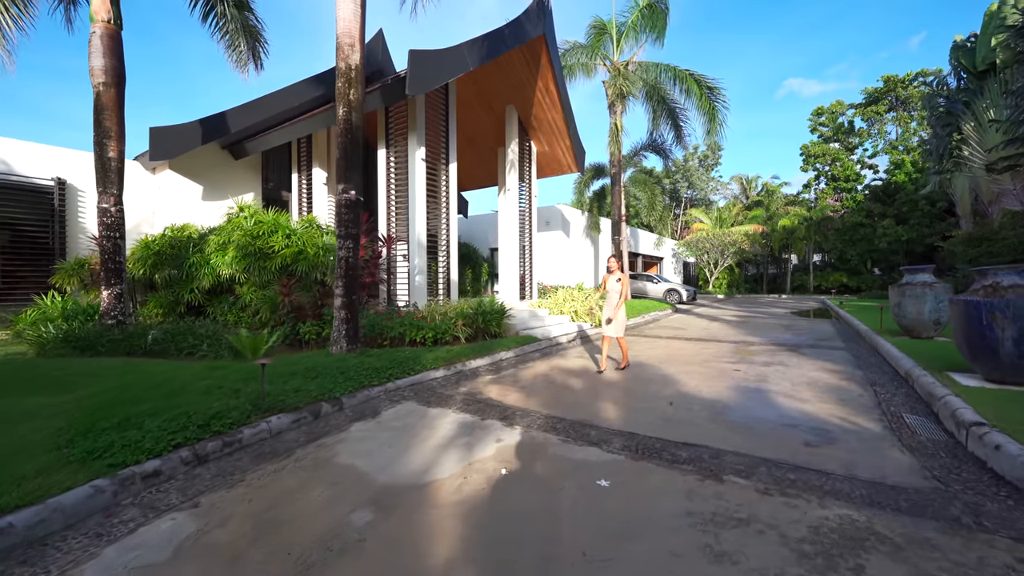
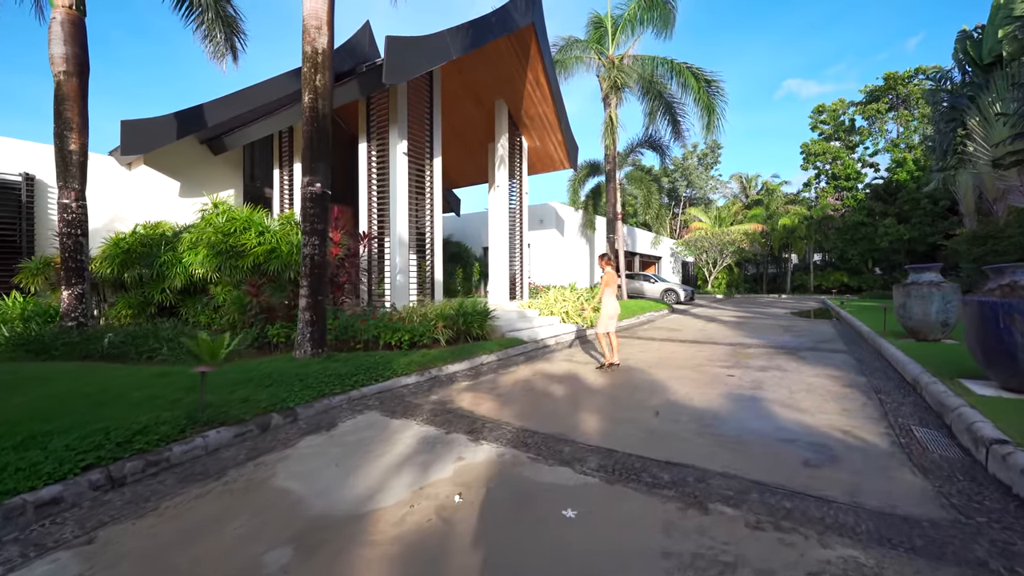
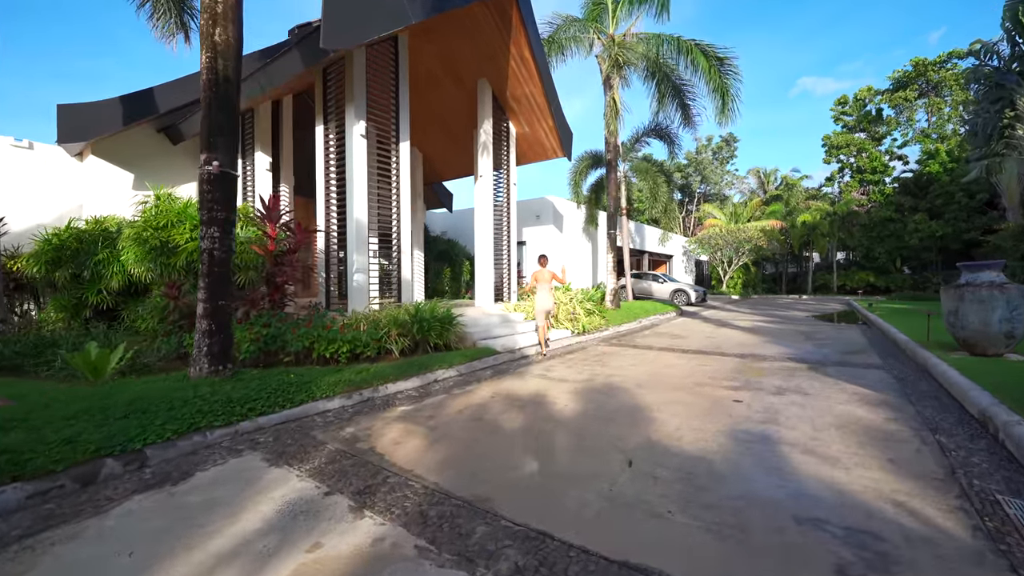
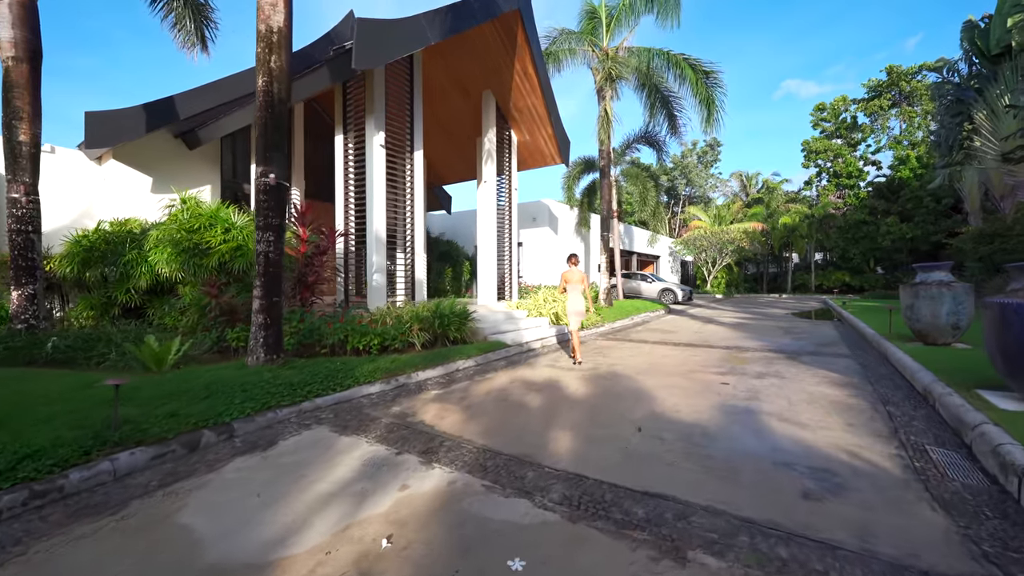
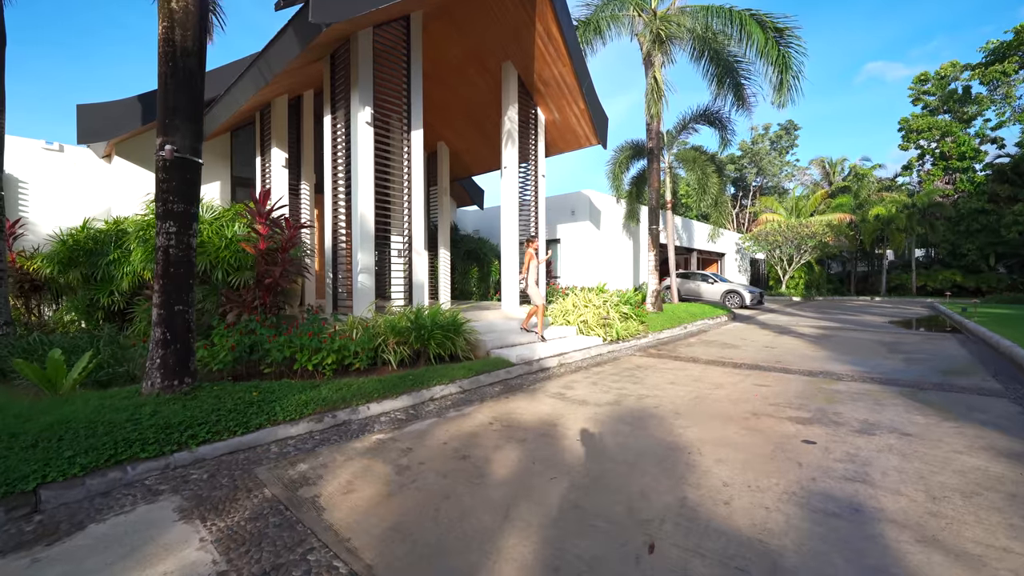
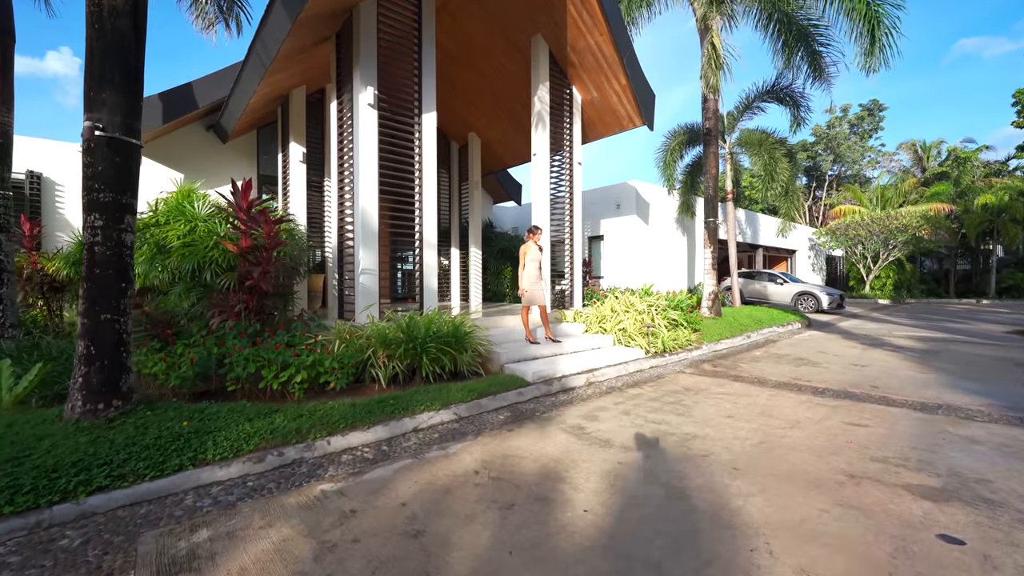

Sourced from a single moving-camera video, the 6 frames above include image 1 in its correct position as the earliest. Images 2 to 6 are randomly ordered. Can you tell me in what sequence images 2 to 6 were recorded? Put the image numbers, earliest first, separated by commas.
2, 4, 3, 5, 6
